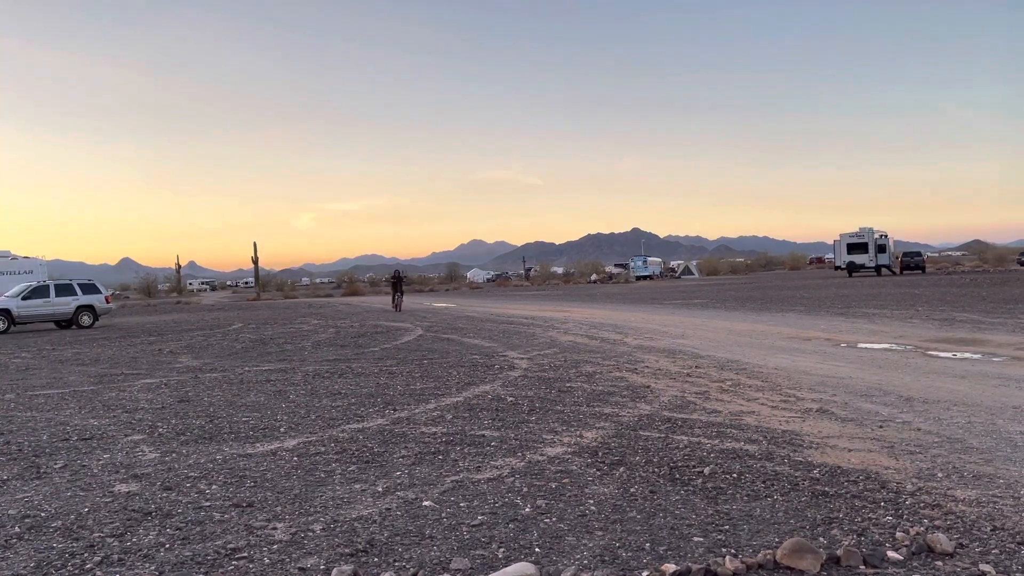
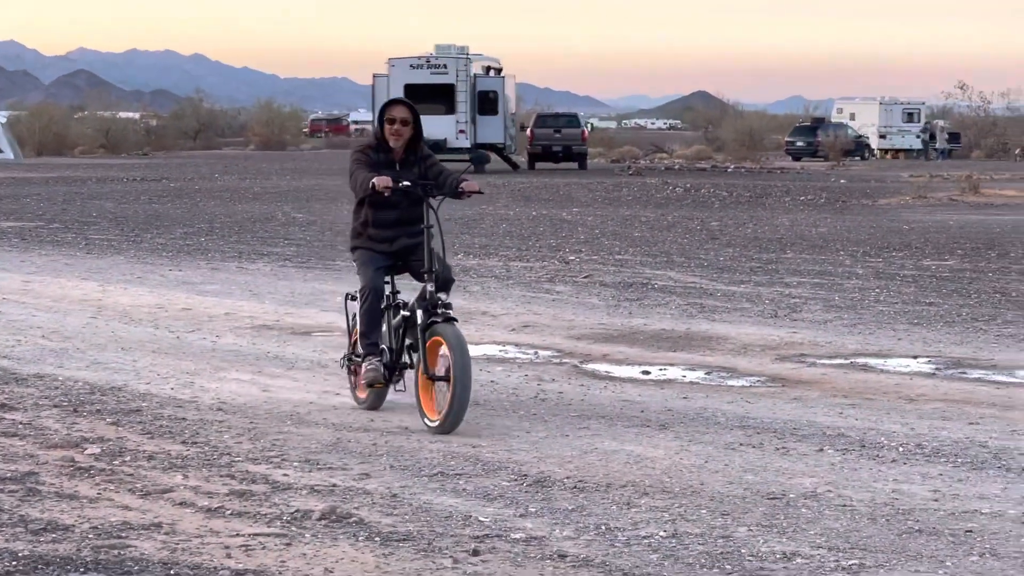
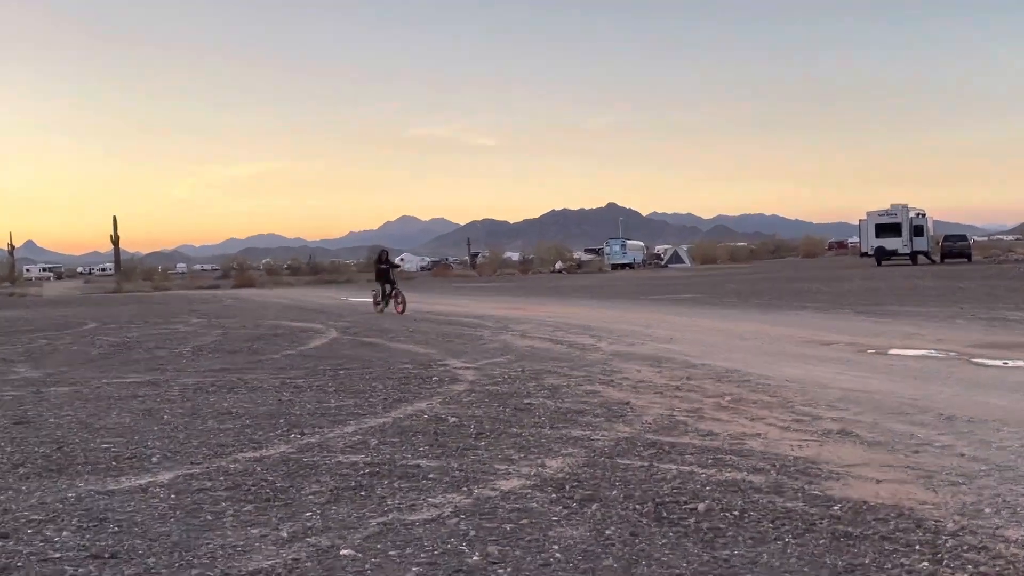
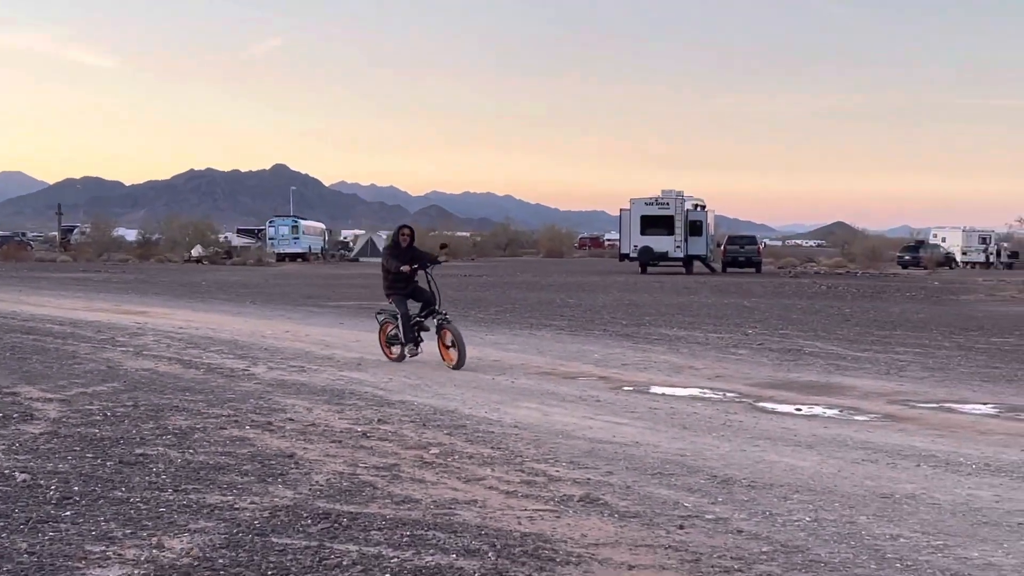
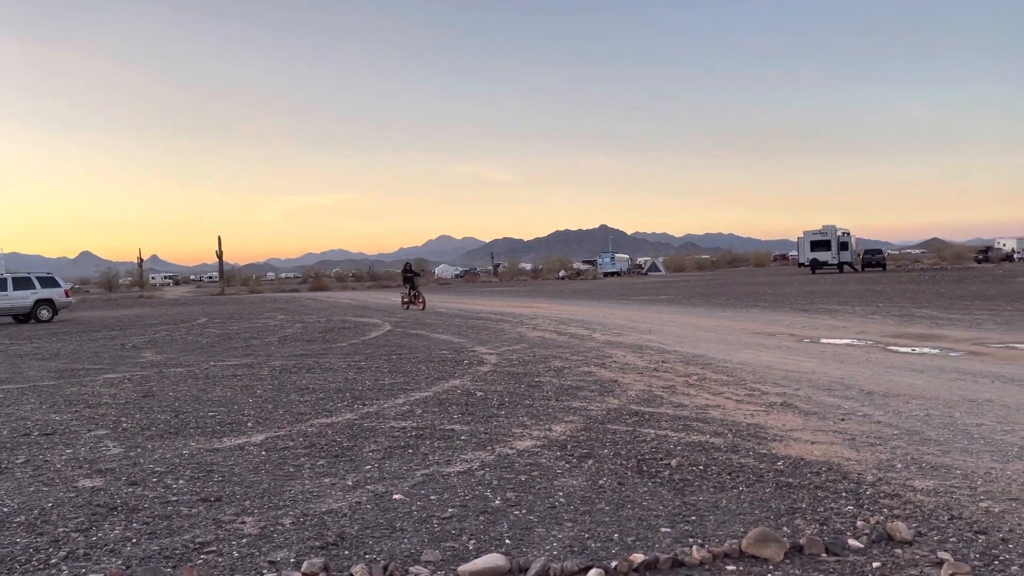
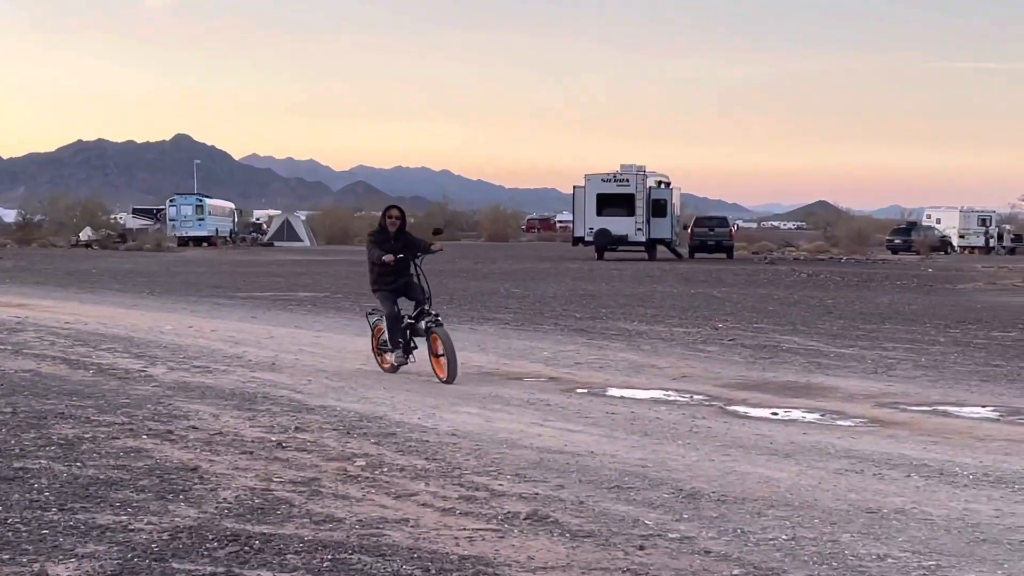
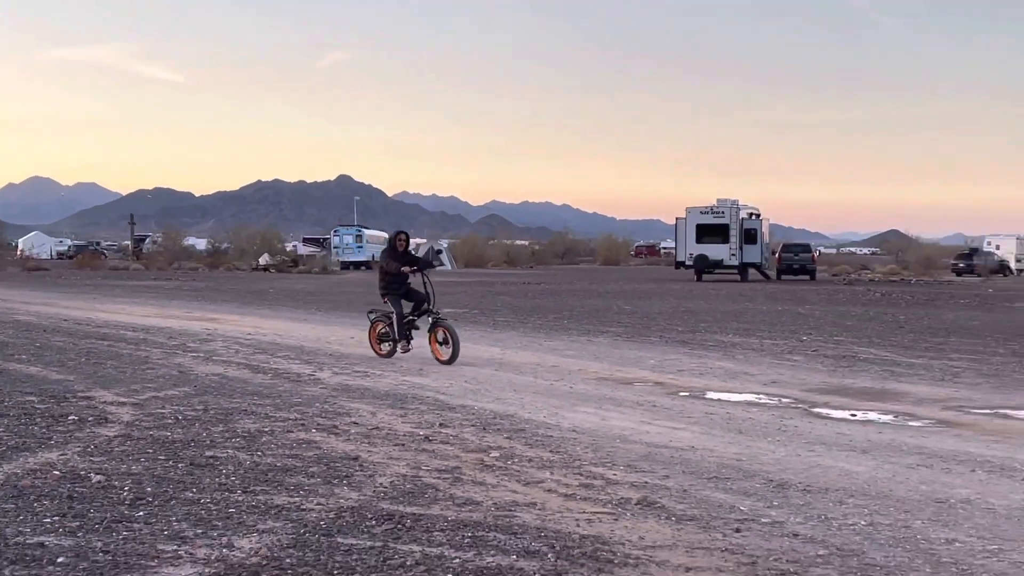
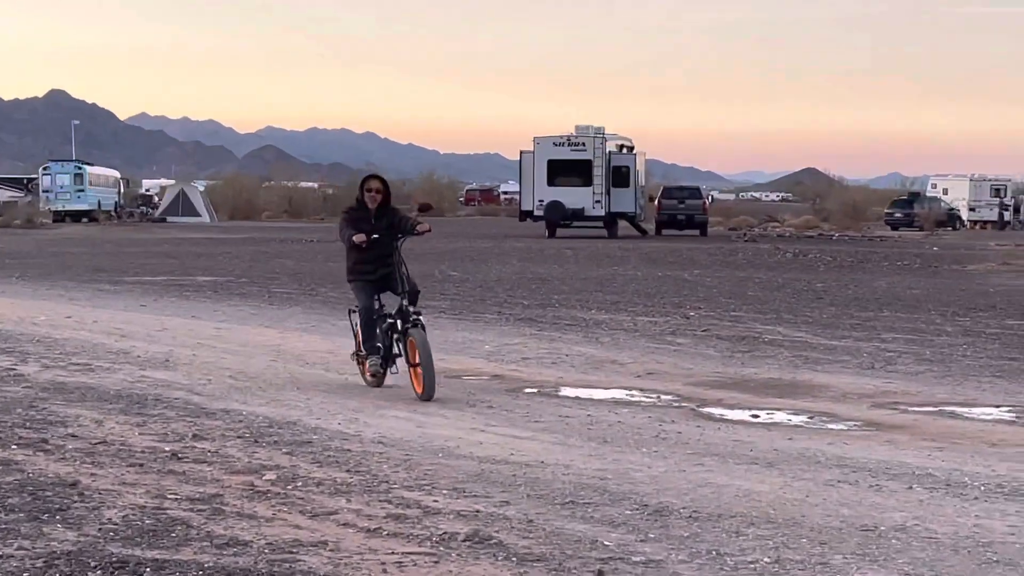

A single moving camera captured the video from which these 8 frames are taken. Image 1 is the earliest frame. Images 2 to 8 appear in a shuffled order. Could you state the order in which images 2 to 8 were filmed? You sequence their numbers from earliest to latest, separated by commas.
5, 3, 7, 4, 6, 8, 2
